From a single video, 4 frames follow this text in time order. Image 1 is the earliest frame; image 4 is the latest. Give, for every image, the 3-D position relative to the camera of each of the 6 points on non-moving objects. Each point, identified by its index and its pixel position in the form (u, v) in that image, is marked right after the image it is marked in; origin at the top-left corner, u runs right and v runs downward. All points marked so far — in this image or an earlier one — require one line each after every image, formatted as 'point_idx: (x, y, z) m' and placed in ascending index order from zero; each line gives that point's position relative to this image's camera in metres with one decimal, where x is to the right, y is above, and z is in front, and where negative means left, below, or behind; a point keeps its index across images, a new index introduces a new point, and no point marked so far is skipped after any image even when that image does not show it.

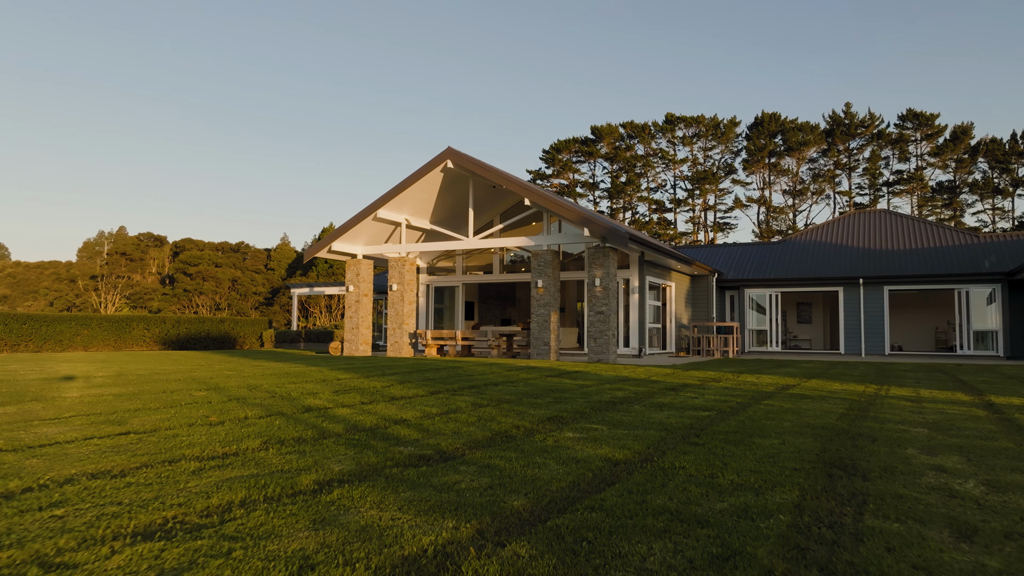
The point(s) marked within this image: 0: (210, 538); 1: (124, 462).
0: (-1.1, -0.9, +2.1) m
1: (-2.1, -0.9, +3.2) m
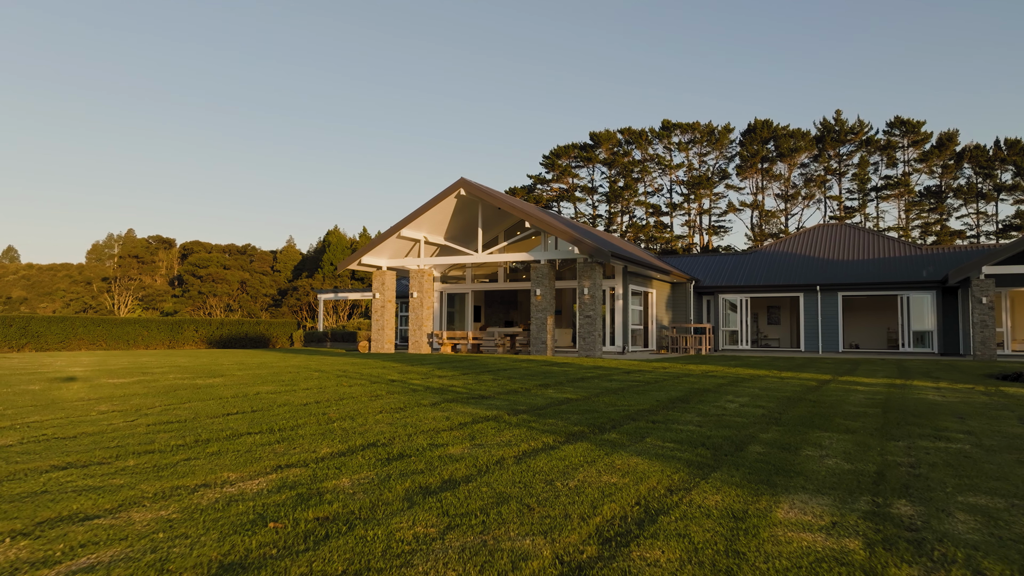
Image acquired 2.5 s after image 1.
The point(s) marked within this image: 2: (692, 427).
0: (-1.0, -1.1, +5.4) m
1: (-2.0, -1.2, +6.5) m
2: (+1.5, -1.1, +4.8) m
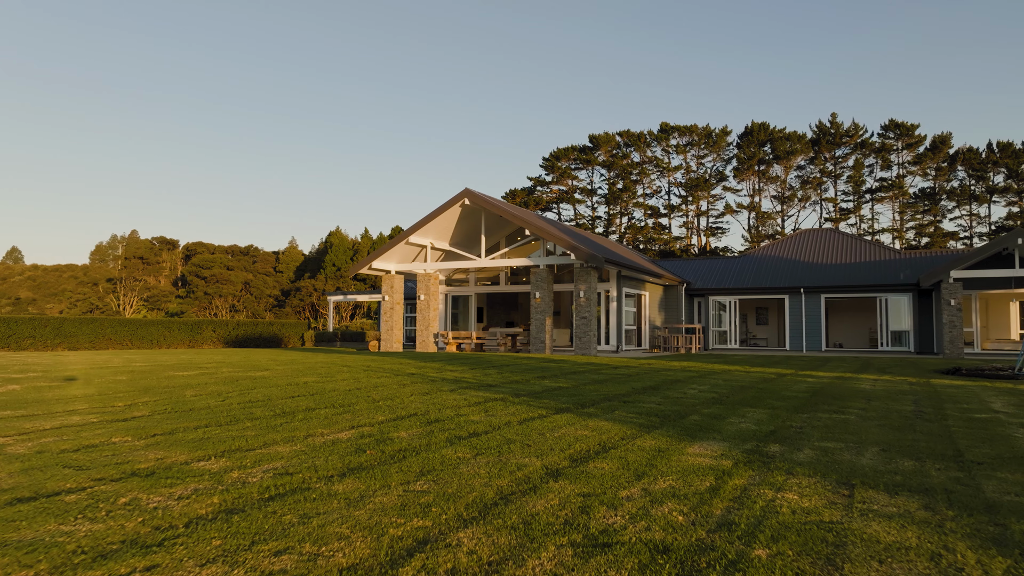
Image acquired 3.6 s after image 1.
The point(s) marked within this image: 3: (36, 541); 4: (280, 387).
0: (-1.0, -1.2, +6.8) m
1: (-2.0, -1.3, +7.9) m
2: (+1.5, -1.2, +6.2) m
3: (-2.0, -1.0, +2.5) m
4: (-3.0, -1.3, +7.7) m
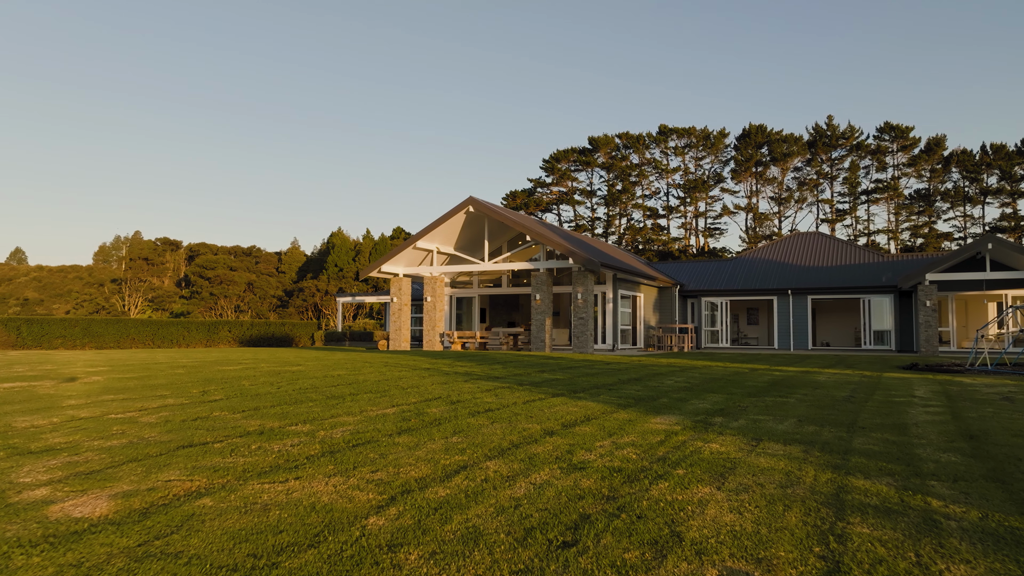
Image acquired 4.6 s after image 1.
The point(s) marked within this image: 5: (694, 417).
0: (-0.9, -1.3, +8.2) m
1: (-1.9, -1.4, +9.3) m
2: (+1.6, -1.3, +7.6) m
3: (-1.9, -1.1, +3.8) m
4: (-3.0, -1.4, +9.0) m
5: (+1.7, -1.2, +5.7) m
